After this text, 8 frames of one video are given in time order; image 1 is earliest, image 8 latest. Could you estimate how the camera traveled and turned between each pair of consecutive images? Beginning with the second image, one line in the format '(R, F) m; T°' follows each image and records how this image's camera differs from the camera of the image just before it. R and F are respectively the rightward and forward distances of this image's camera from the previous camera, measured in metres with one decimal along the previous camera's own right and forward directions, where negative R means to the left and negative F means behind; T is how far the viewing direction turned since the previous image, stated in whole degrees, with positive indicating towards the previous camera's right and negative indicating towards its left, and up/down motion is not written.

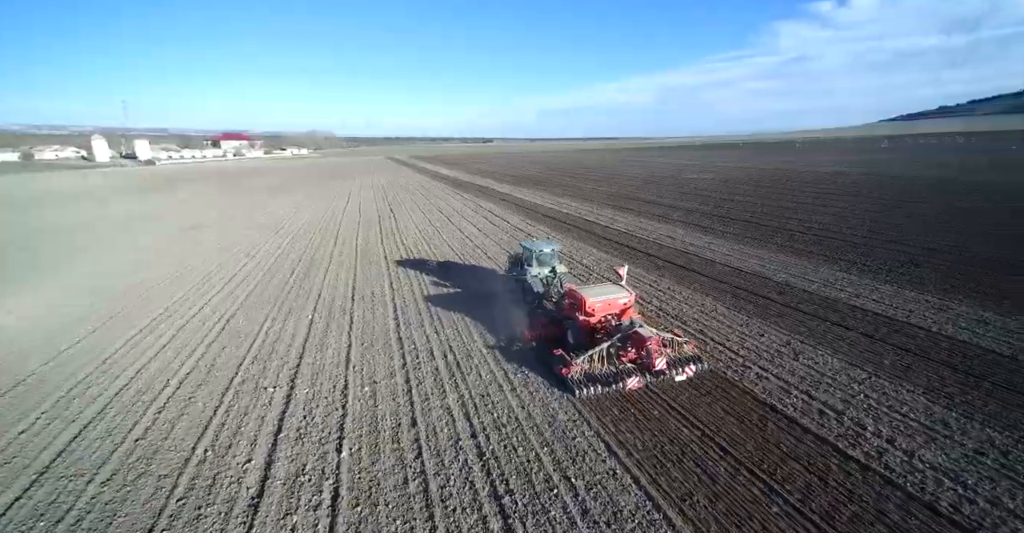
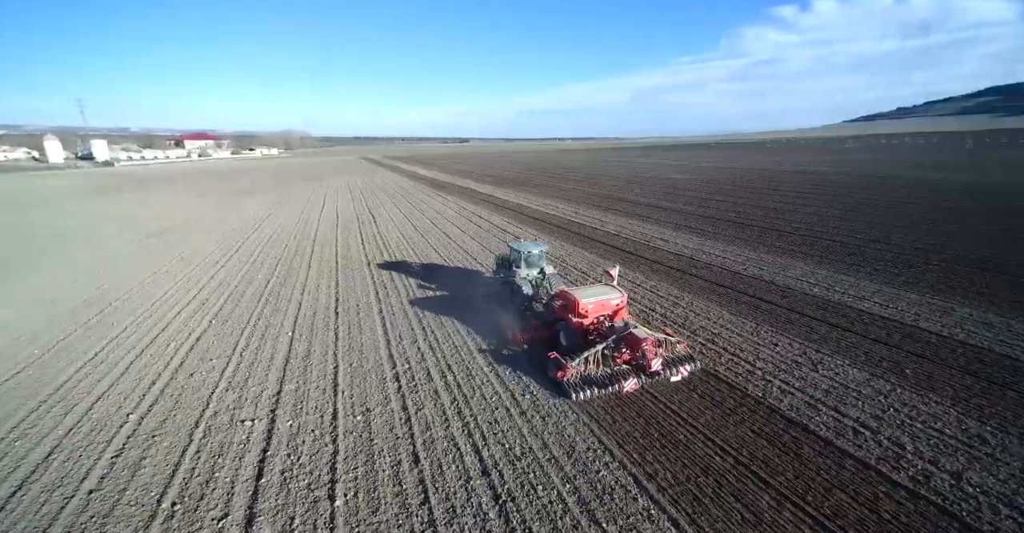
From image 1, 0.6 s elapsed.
(-0.3, +0.2) m; +3°
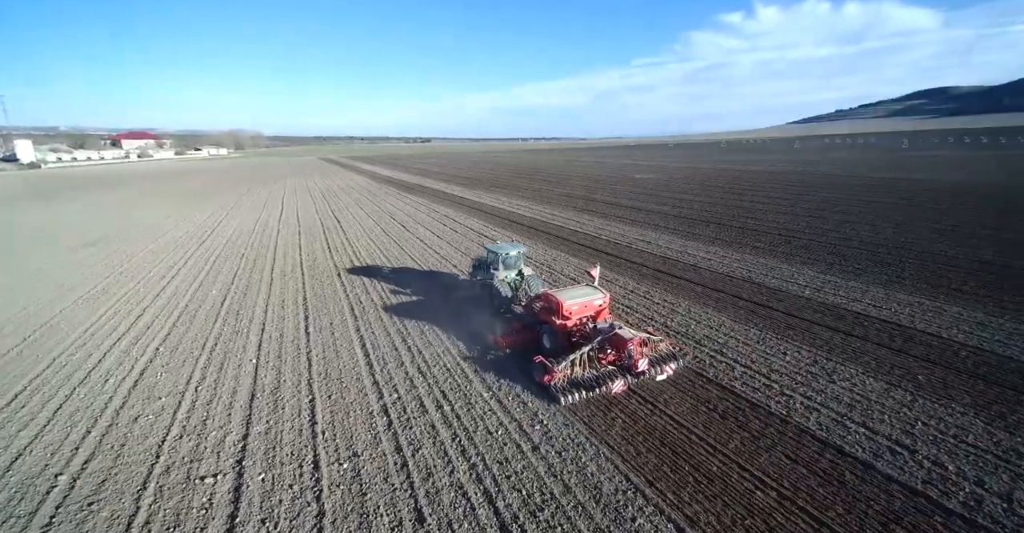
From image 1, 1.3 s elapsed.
(-0.3, +0.2) m; +5°
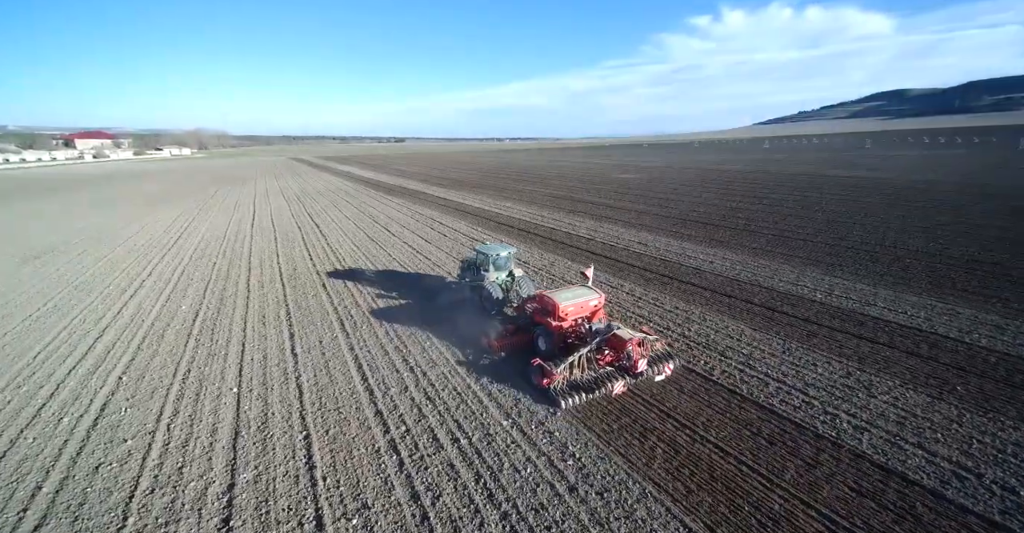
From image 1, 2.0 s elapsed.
(-0.4, +0.2) m; +3°
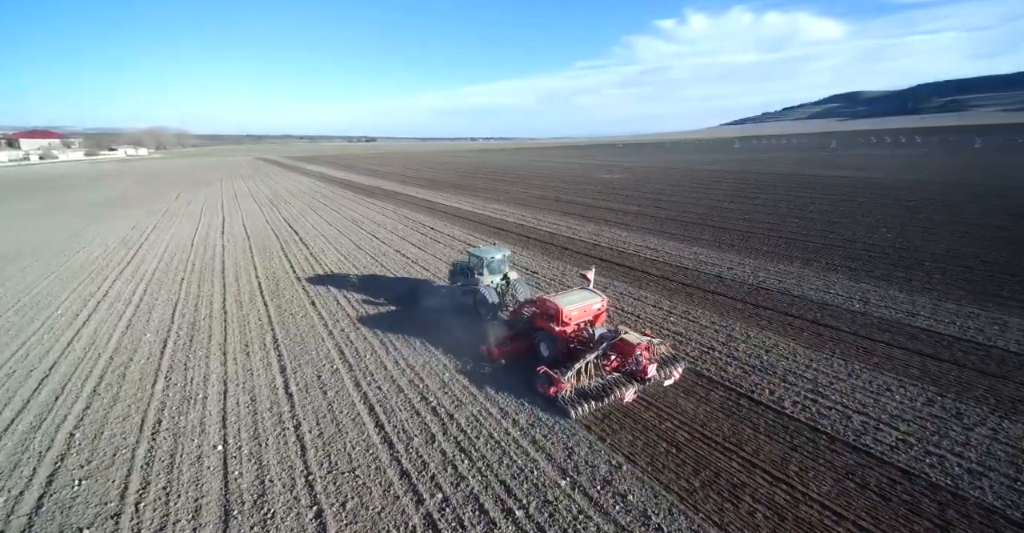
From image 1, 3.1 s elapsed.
(-0.5, +0.3) m; +3°
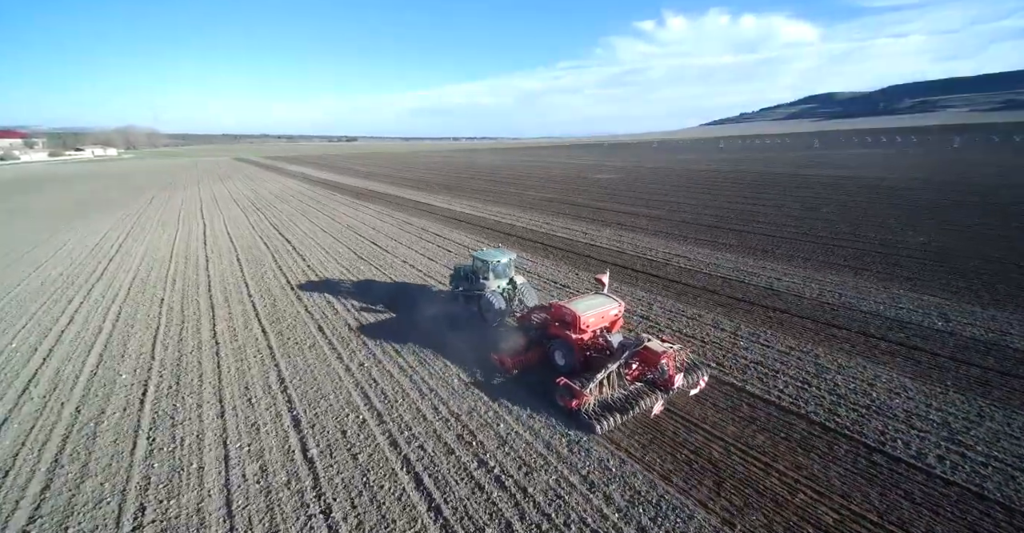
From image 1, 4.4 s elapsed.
(-0.6, +0.4) m; +2°
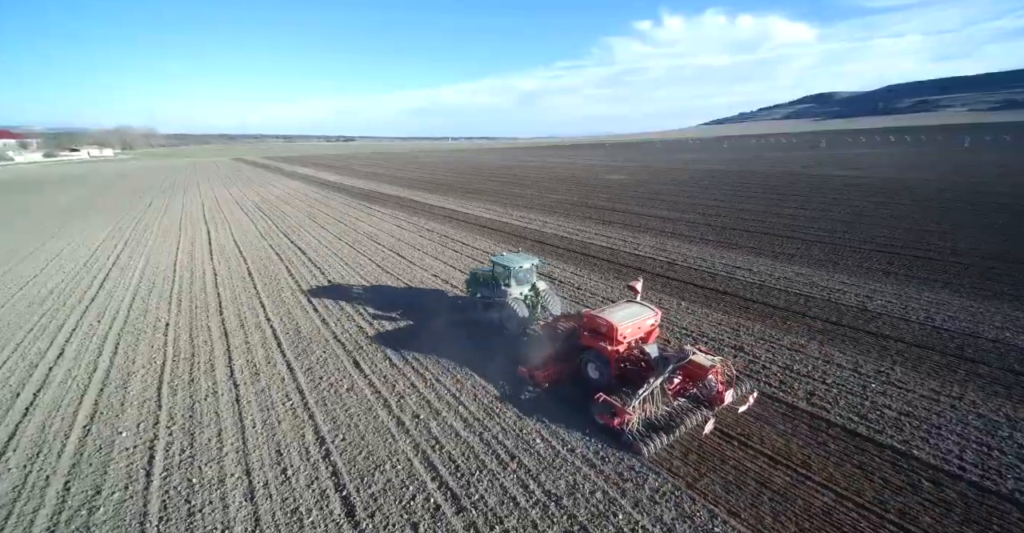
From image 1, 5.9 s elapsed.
(-0.6, +0.5) m; 0°
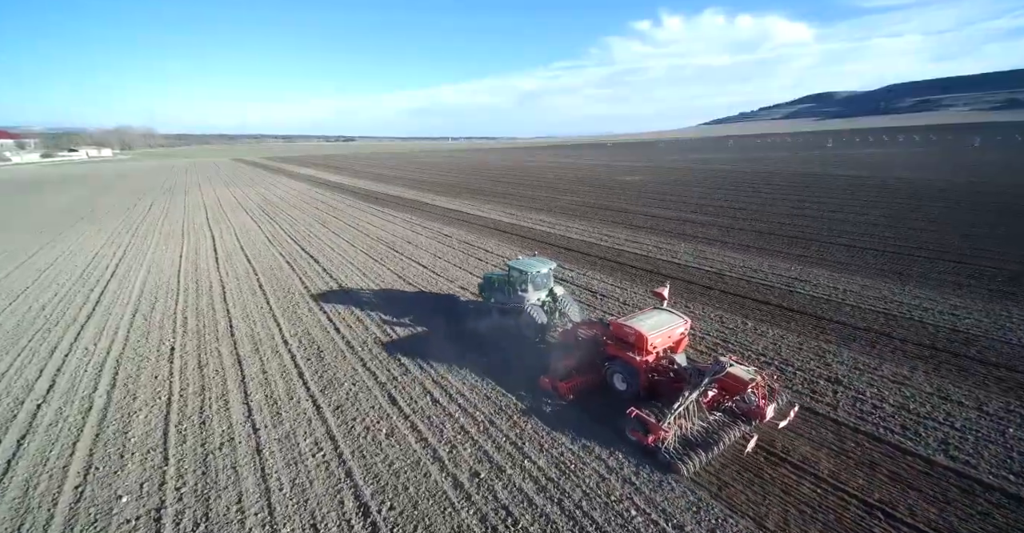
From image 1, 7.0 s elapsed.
(-0.4, +0.4) m; 0°
